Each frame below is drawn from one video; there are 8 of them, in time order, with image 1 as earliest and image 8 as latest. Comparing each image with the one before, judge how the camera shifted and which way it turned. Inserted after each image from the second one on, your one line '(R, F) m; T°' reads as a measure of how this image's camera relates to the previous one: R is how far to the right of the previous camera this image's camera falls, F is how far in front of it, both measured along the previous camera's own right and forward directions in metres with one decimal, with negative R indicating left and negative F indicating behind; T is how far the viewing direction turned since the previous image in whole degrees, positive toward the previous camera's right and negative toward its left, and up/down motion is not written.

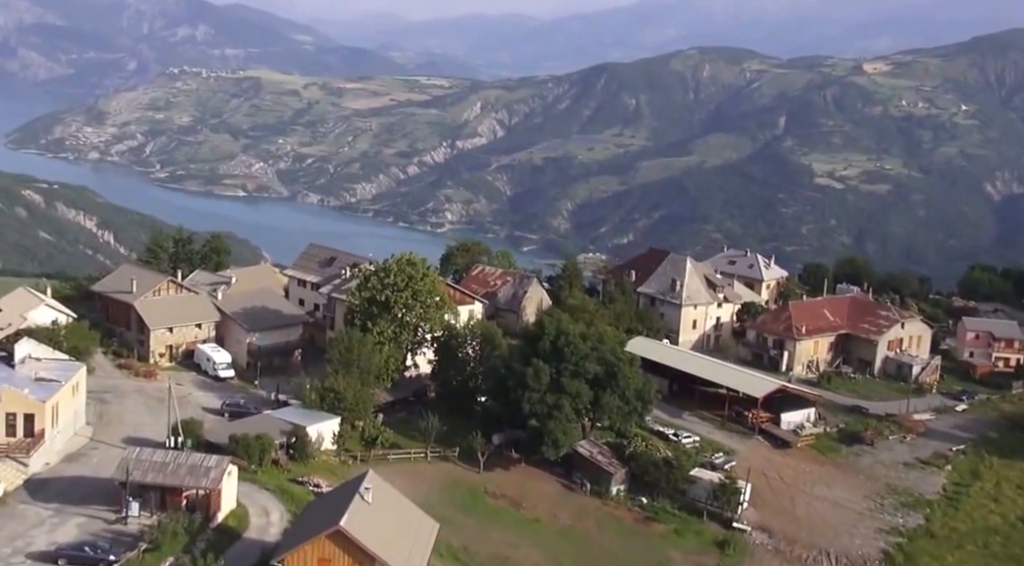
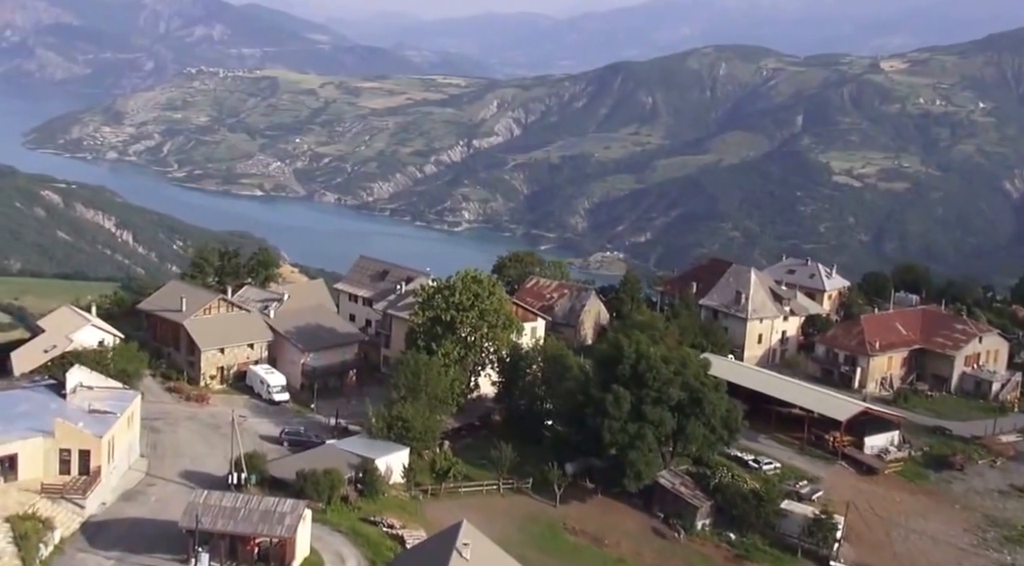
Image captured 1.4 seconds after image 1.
(-1.3, +1.4) m; -1°
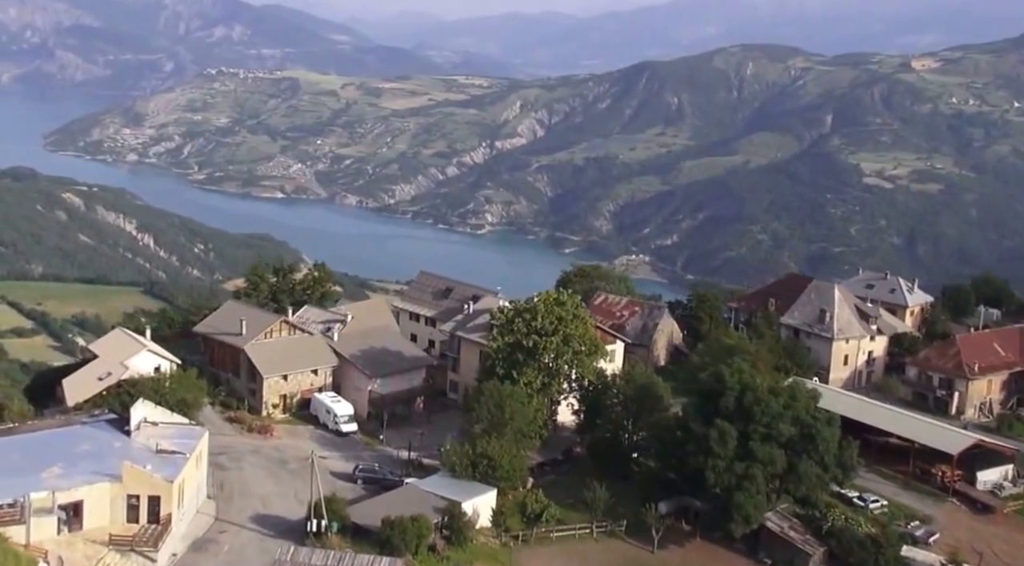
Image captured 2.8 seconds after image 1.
(-1.4, +1.8) m; -1°
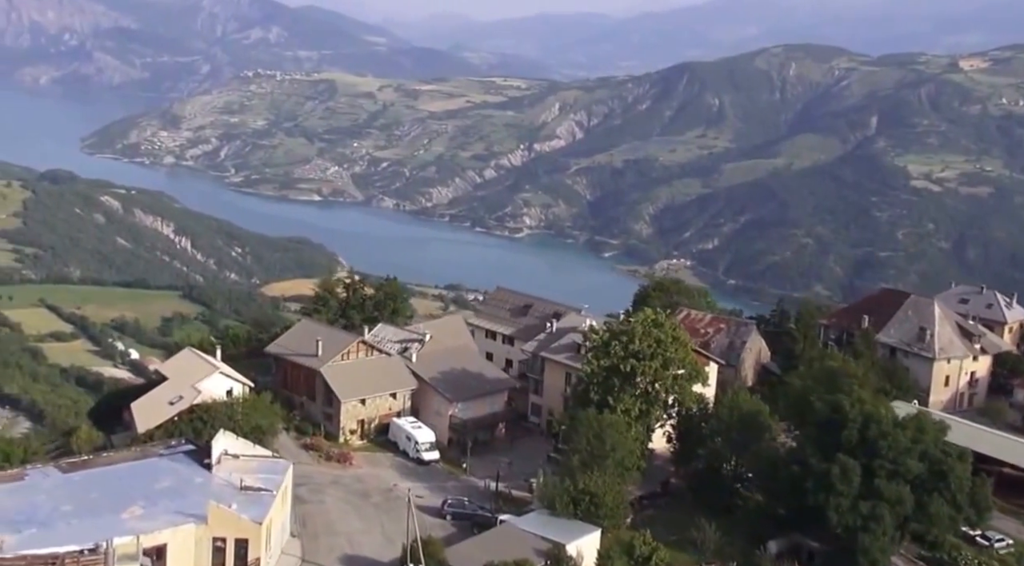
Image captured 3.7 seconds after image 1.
(-1.2, +1.5) m; -2°
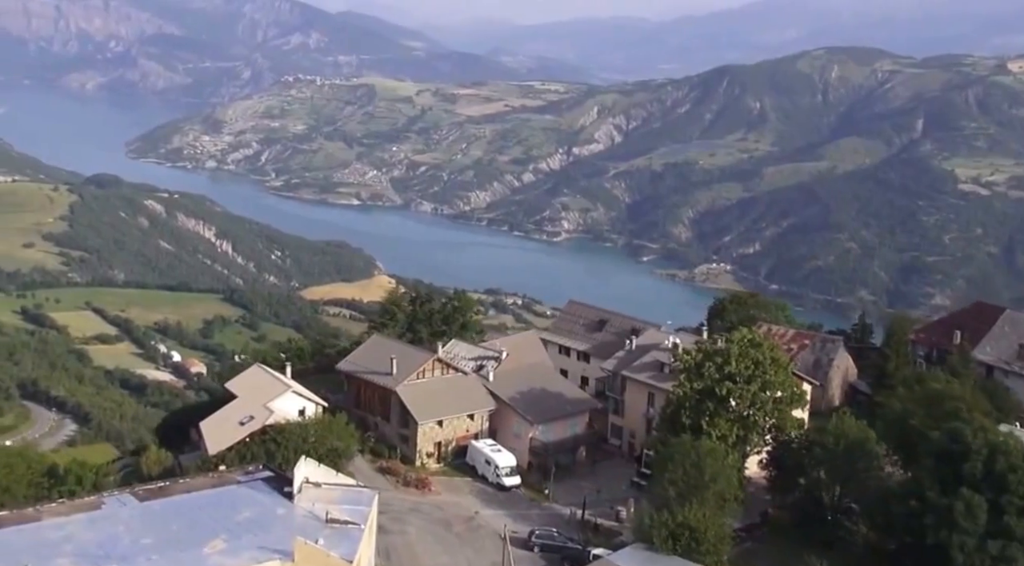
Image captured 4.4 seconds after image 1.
(-0.9, +1.1) m; -2°
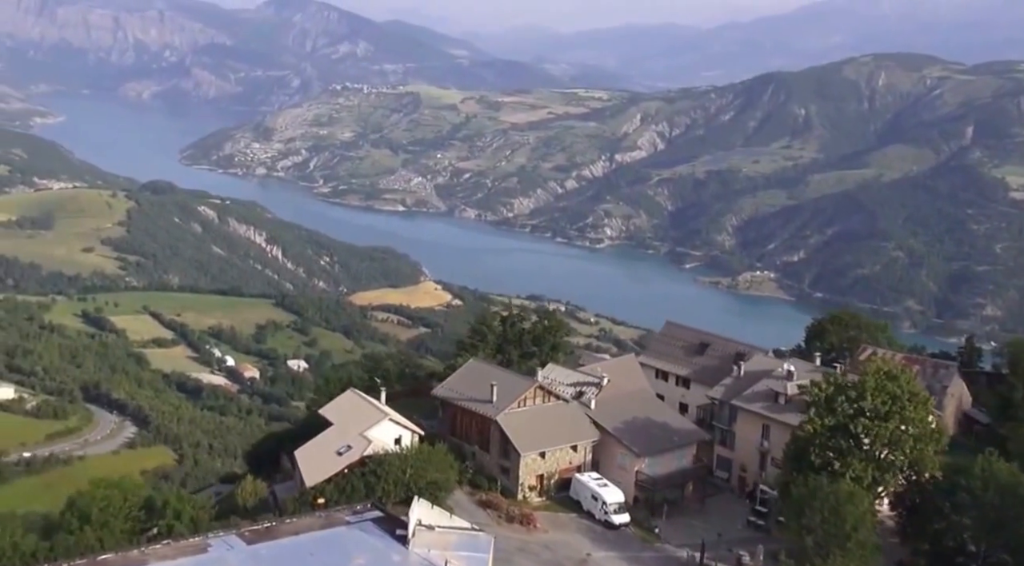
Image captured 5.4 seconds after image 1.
(-1.3, -0.7) m; -2°
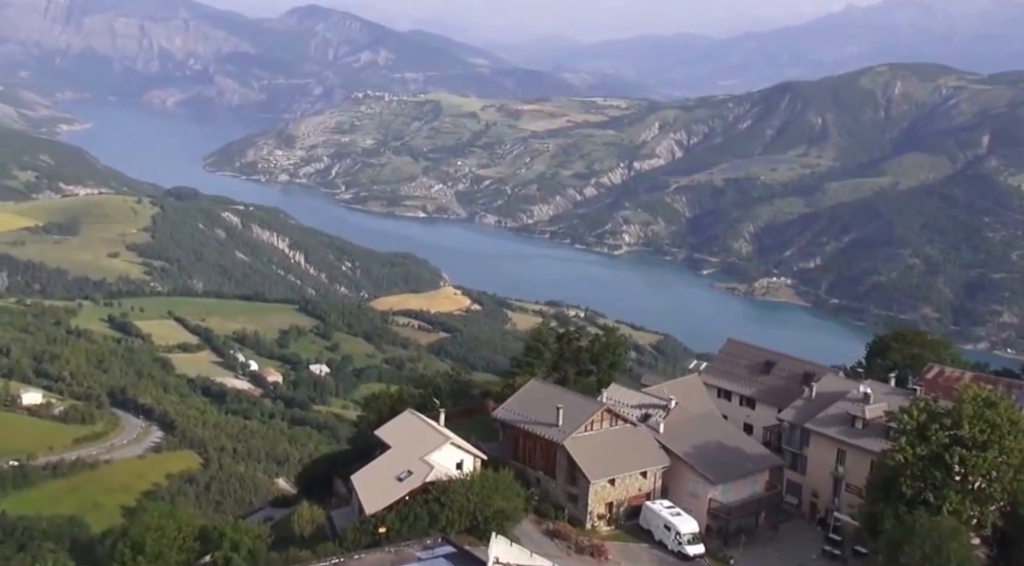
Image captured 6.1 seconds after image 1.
(-1.5, -2.5) m; -1°
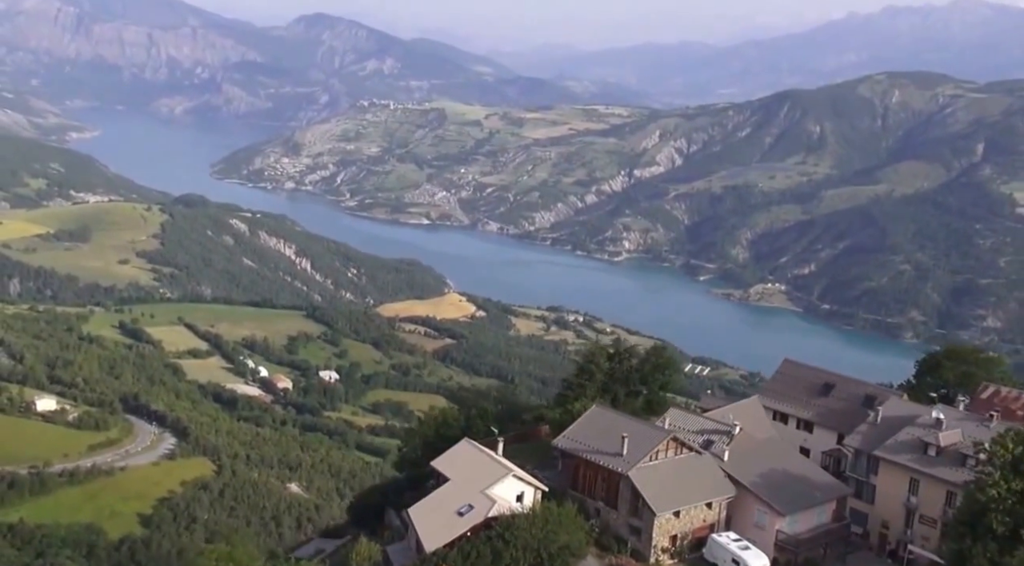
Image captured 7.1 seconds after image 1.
(+1.4, -3.2) m; 0°
